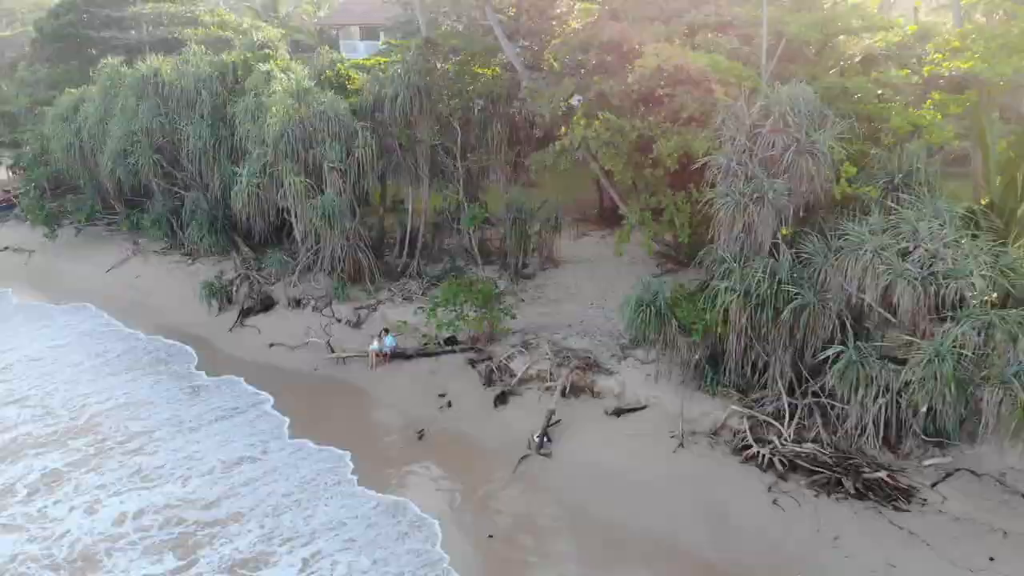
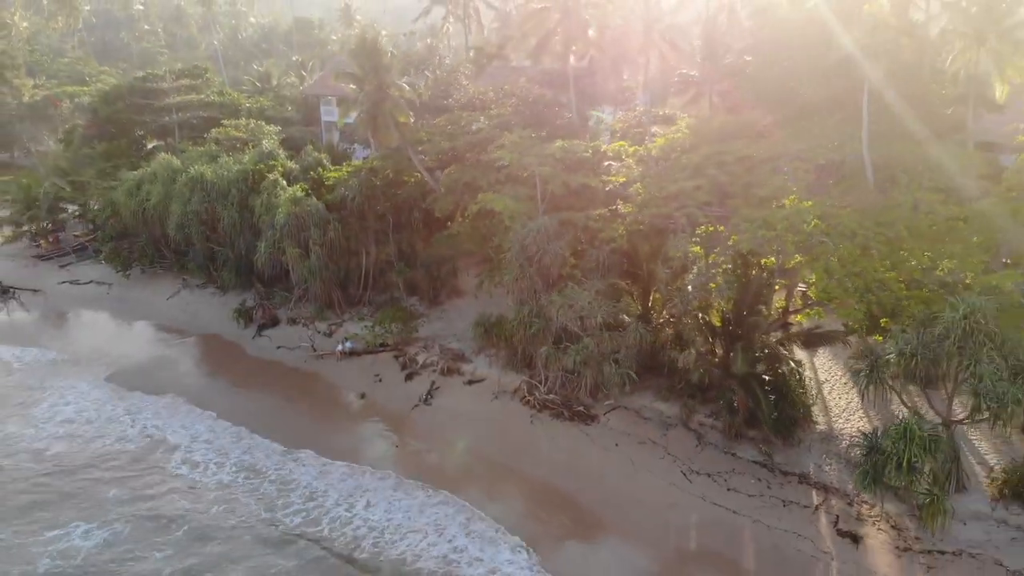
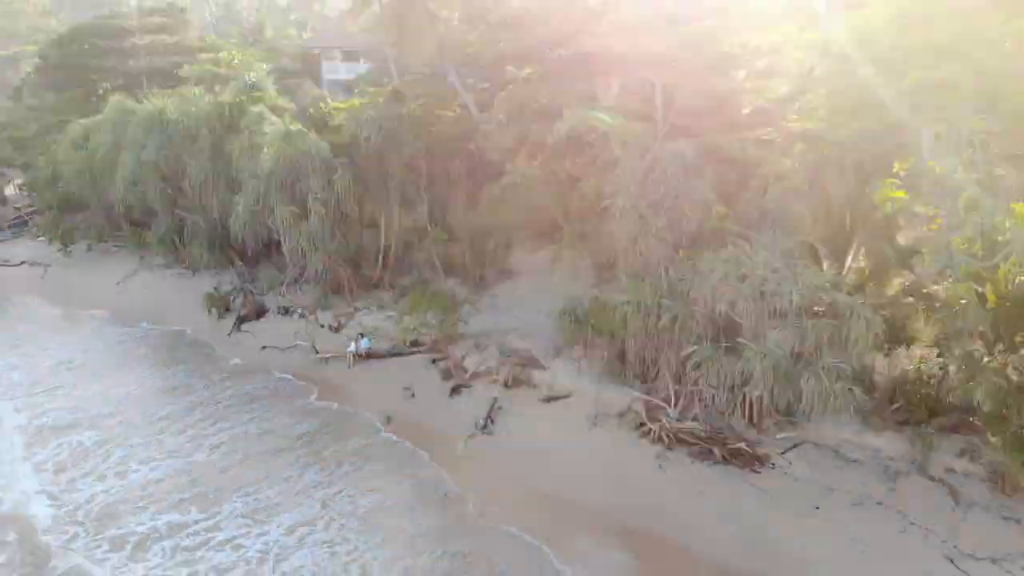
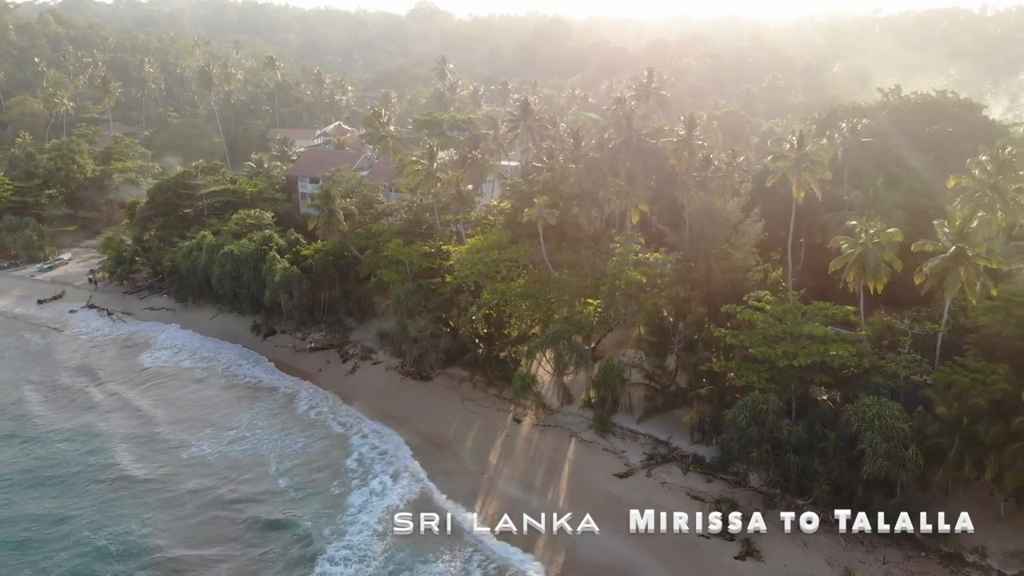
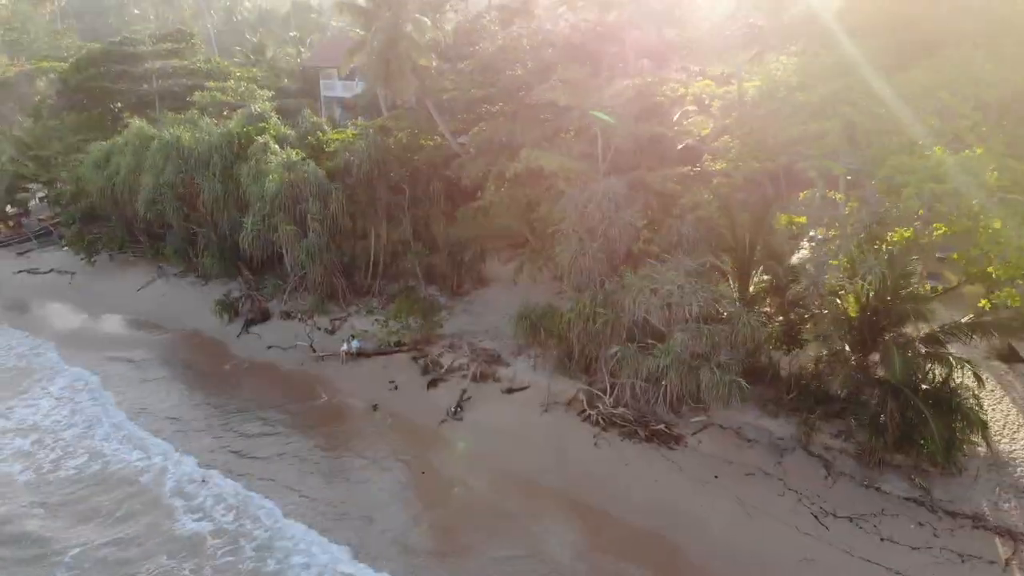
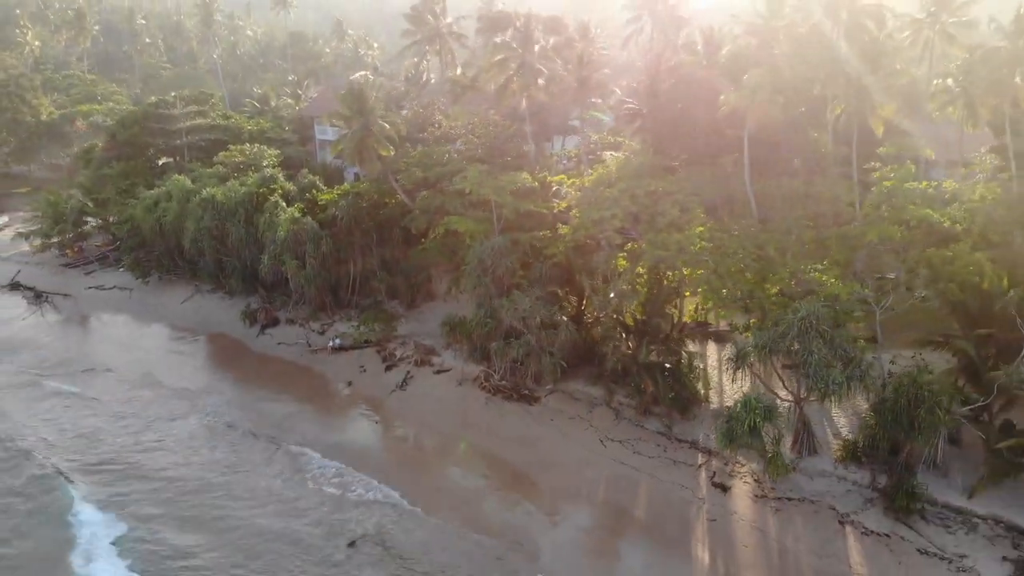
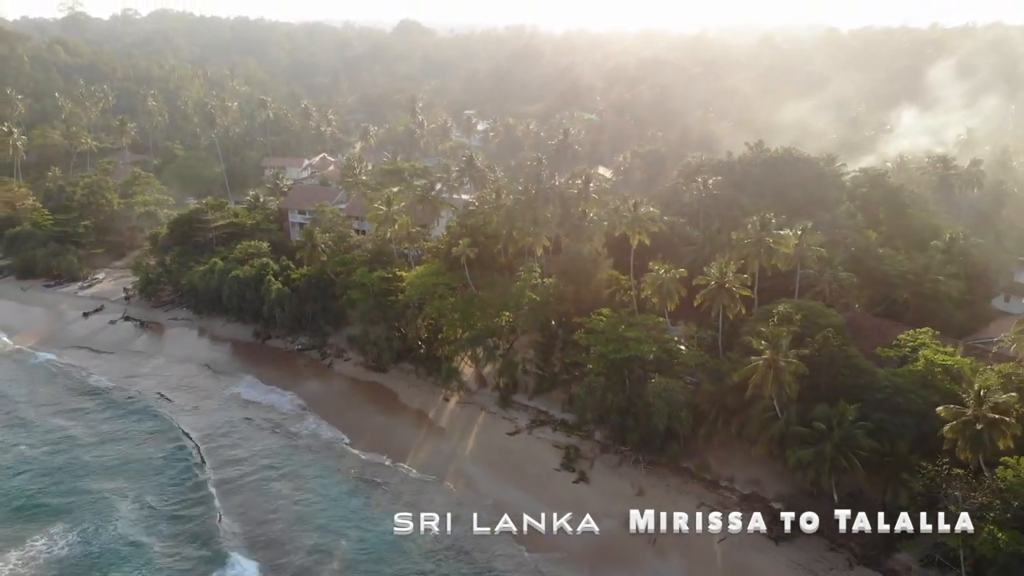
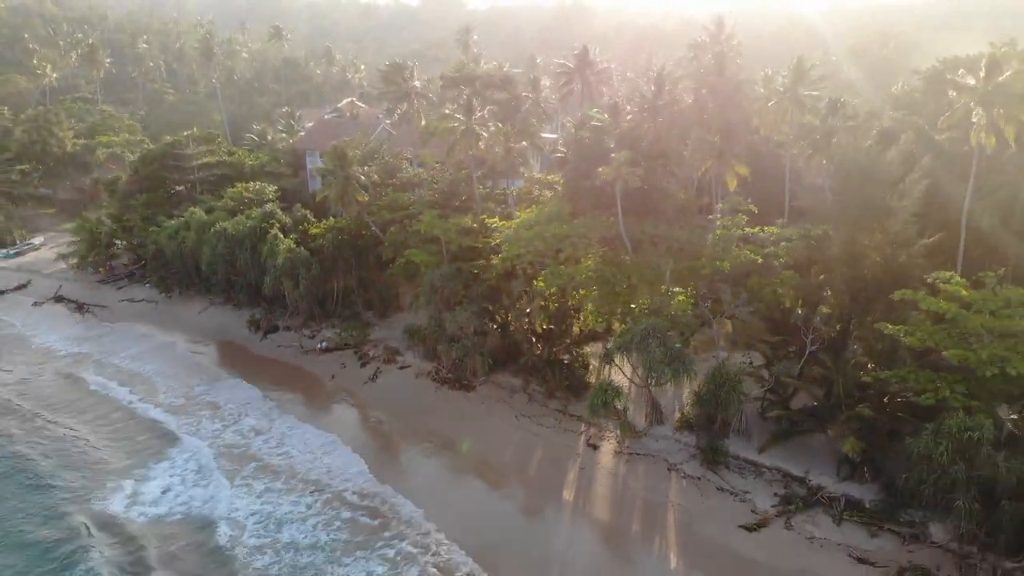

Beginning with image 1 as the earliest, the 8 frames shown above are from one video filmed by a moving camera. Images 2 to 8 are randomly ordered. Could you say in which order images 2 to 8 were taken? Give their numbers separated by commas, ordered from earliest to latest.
3, 5, 2, 6, 8, 4, 7
